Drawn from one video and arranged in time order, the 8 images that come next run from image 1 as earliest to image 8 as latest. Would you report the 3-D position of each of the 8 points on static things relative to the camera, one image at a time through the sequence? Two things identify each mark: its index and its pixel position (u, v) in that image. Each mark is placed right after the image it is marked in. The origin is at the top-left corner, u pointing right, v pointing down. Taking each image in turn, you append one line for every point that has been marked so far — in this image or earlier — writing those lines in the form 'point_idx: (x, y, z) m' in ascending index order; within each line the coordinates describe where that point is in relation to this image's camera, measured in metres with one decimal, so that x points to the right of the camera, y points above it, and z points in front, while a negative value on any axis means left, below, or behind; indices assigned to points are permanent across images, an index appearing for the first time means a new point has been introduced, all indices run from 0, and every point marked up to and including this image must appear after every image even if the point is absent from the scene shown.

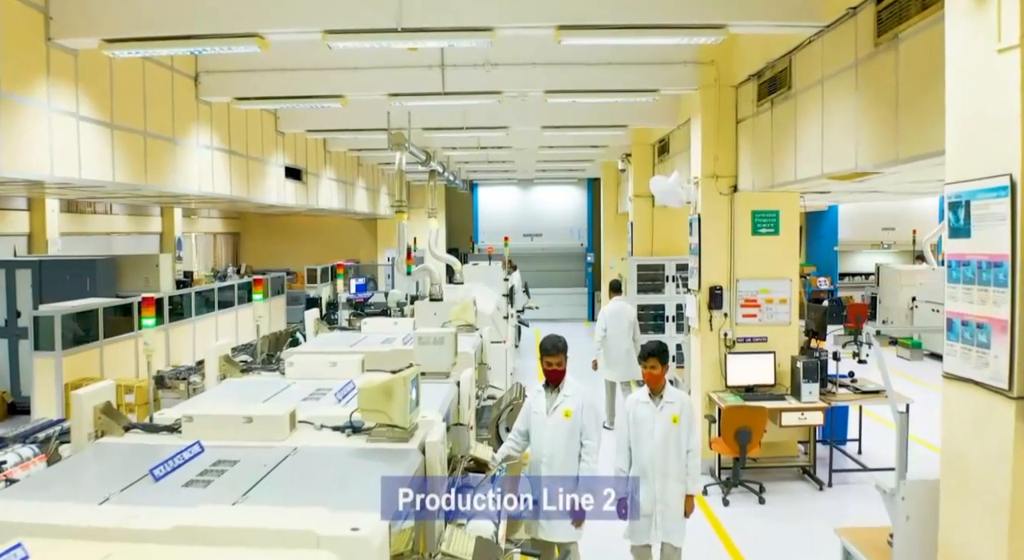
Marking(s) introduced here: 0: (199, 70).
0: (-3.0, +2.0, +5.7) m
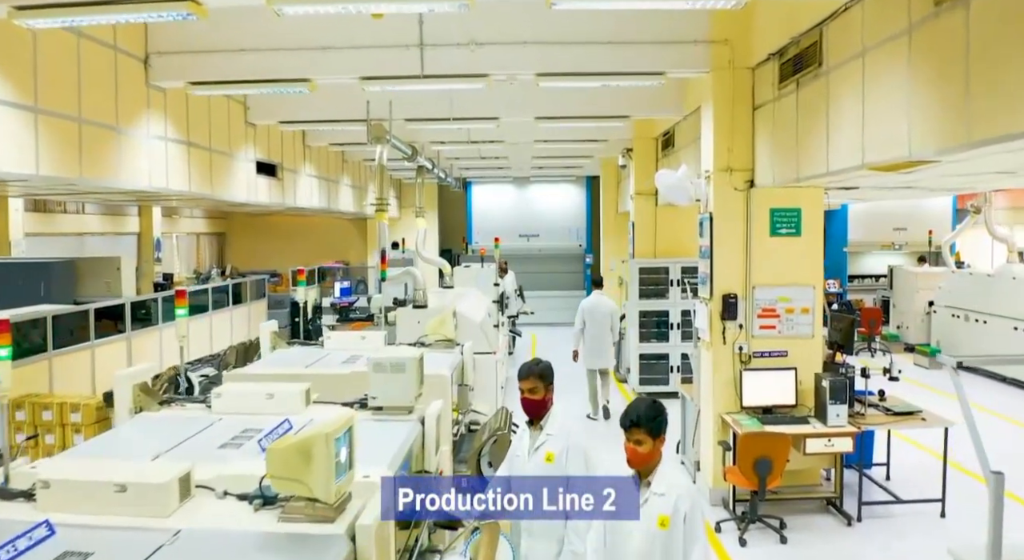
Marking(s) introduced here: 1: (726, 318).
0: (-3.1, +1.9, +5.1) m
1: (+1.7, -0.3, +4.8) m
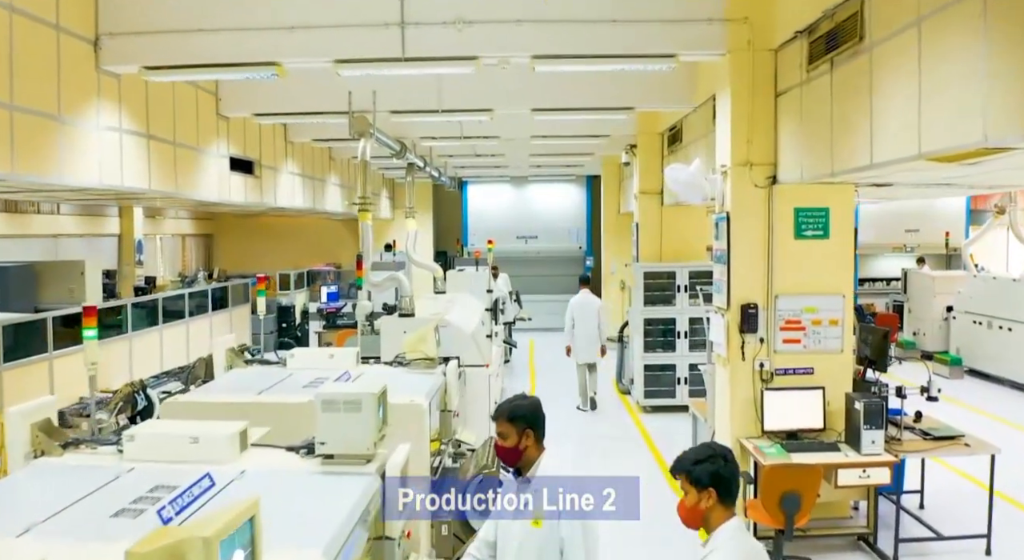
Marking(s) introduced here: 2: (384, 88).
0: (-3.2, +1.9, +4.6) m
1: (+1.6, -0.4, +4.2) m
2: (-1.3, +1.9, +6.0) m
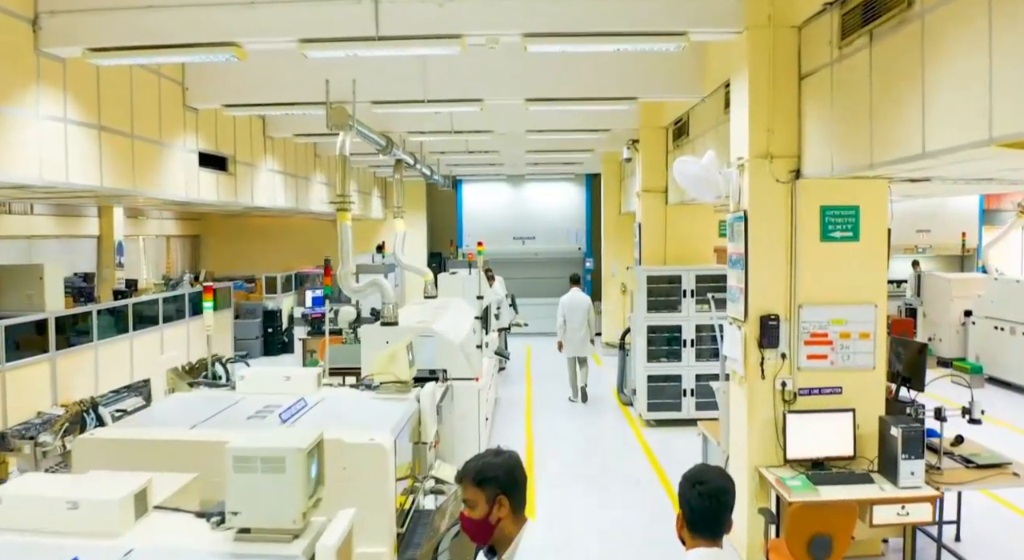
0: (-3.2, +1.8, +4.1) m
1: (+1.6, -0.4, +3.7) m
2: (-1.3, +1.9, +5.5) m
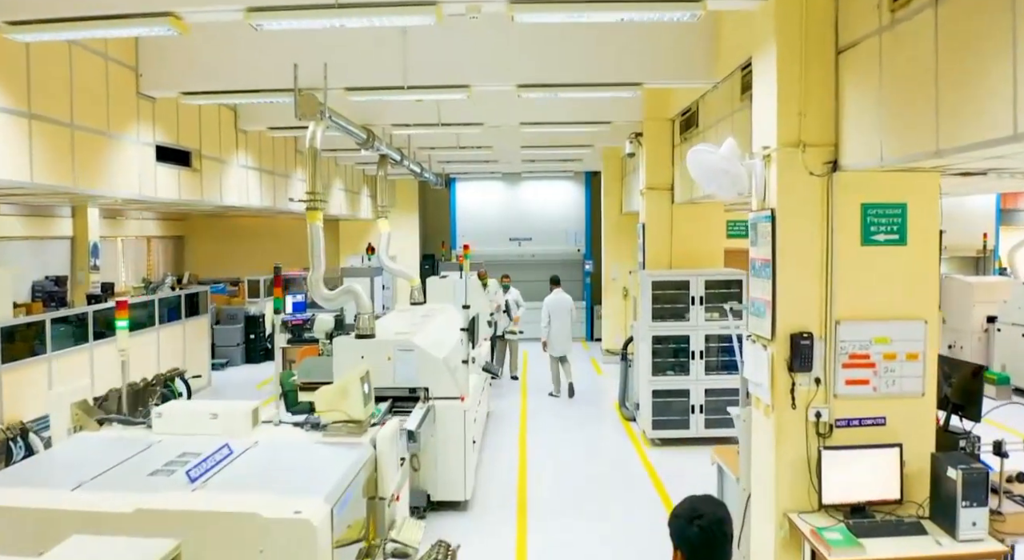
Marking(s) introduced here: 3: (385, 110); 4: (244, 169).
0: (-3.3, +1.8, +3.5) m
1: (+1.5, -0.5, +3.1) m
2: (-1.4, +1.8, +4.9) m
3: (-1.3, +1.7, +6.2) m
4: (-3.1, +1.3, +6.9) m
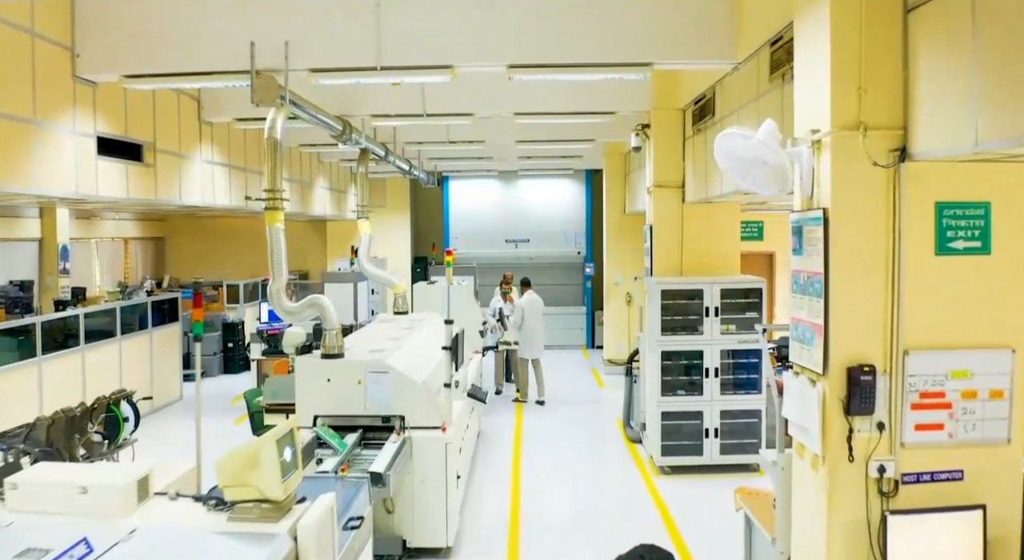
0: (-3.4, +1.7, +2.9) m
1: (+1.4, -0.6, +2.5) m
2: (-1.5, +1.7, +4.3) m
3: (-1.4, +1.7, +5.5) m
4: (-3.2, +1.2, +6.3) m
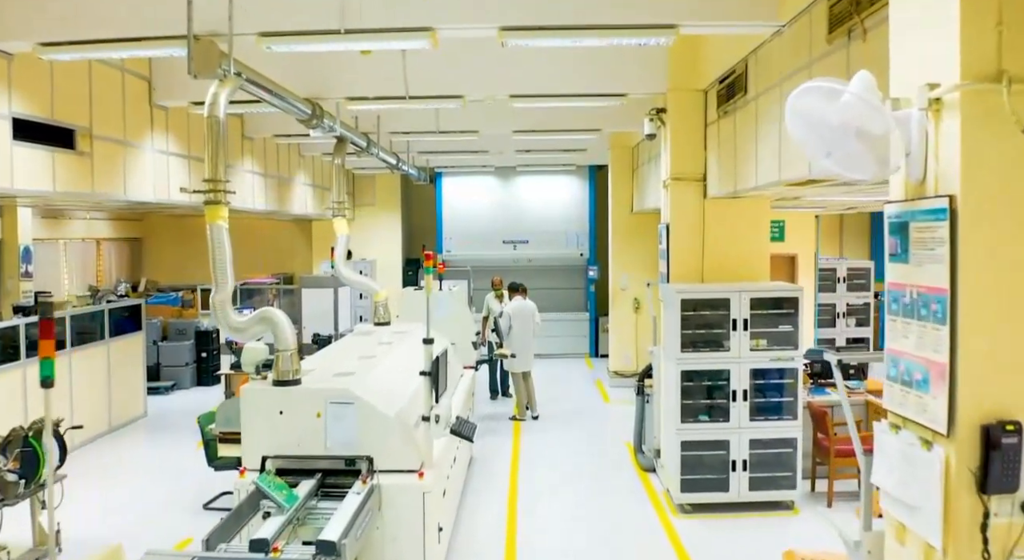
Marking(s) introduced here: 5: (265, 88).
0: (-3.4, +1.6, +2.1) m
1: (+1.4, -0.6, +1.7) m
2: (-1.5, +1.7, +3.5) m
3: (-1.4, +1.6, +4.8) m
4: (-3.2, +1.2, +5.5) m
5: (-1.7, +1.4, +4.2) m
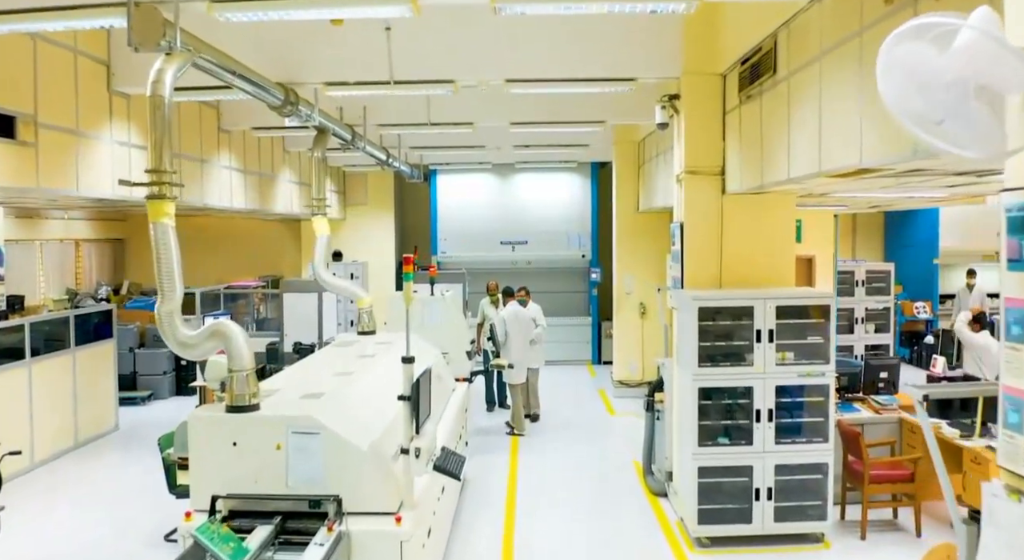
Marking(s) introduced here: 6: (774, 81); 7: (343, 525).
0: (-3.5, +1.6, +1.6) m
1: (+1.4, -0.6, +1.2) m
2: (-1.6, +1.6, +3.0) m
3: (-1.4, +1.6, +4.2) m
4: (-3.3, +1.1, +5.0) m
5: (-1.7, +1.3, +3.7) m
6: (+1.6, +1.2, +3.6) m
7: (-0.8, -1.1, +2.8) m
